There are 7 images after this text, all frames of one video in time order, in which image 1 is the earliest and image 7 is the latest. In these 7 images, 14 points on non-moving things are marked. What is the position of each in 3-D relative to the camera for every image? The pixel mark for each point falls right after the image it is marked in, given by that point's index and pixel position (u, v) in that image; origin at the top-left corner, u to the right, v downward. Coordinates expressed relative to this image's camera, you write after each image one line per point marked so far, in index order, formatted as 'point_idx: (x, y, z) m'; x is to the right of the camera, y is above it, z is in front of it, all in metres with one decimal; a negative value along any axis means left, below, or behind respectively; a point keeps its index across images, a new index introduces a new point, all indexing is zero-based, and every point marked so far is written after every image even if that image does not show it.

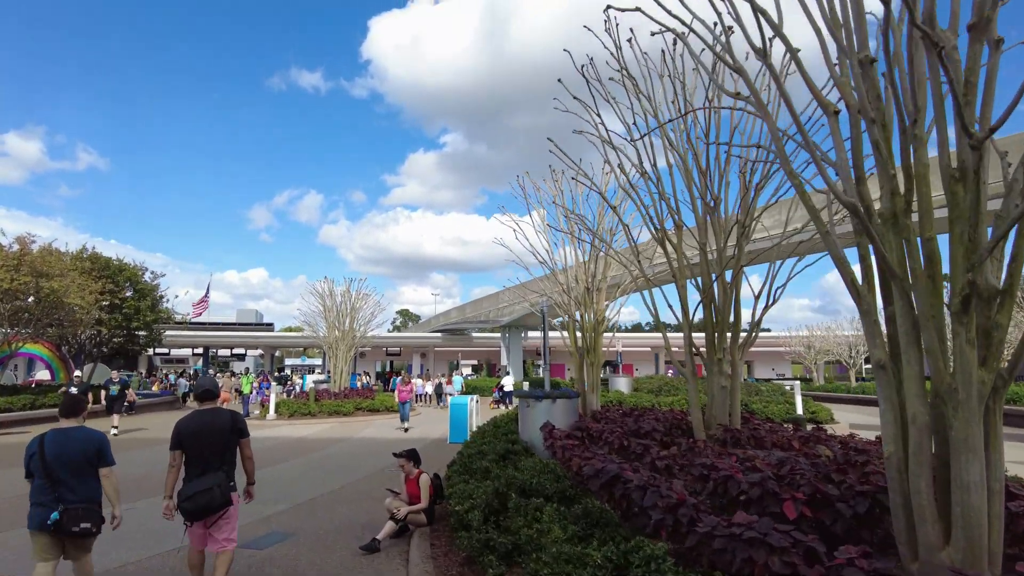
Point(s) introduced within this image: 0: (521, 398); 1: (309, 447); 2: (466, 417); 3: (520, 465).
0: (+0.1, -1.4, +8.3) m
1: (-3.7, -2.9, +12.1) m
2: (-0.9, -2.4, +12.5) m
3: (+0.1, -1.6, +5.9) m
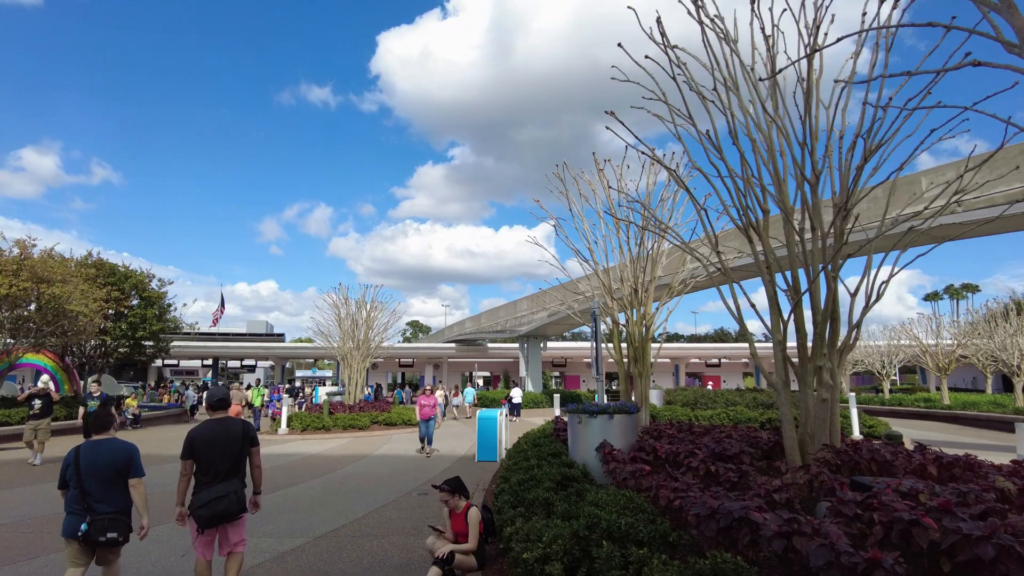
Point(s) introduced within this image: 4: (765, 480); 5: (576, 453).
0: (+0.7, -1.4, +7.3) m
1: (-3.1, -2.9, +11.1) m
2: (-0.3, -2.4, +11.4) m
3: (+0.6, -1.5, +4.9) m
4: (+1.8, -1.4, +4.7) m
5: (+0.7, -1.7, +7.0) m
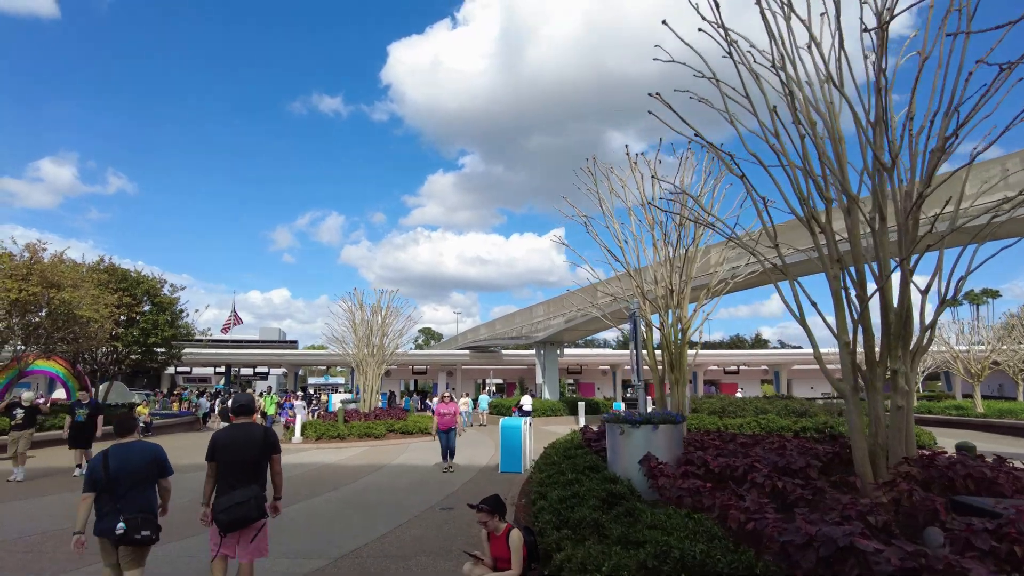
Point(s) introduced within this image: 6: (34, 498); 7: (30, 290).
0: (+1.0, -1.3, +6.7) m
1: (-2.7, -3.0, +10.6) m
2: (+0.1, -2.5, +10.9) m
3: (+0.9, -1.5, +4.3) m
4: (+2.1, -1.3, +4.1) m
5: (+1.0, -1.7, +6.5) m
6: (-6.1, -2.7, +8.5) m
7: (-11.2, 0.0, +15.5) m
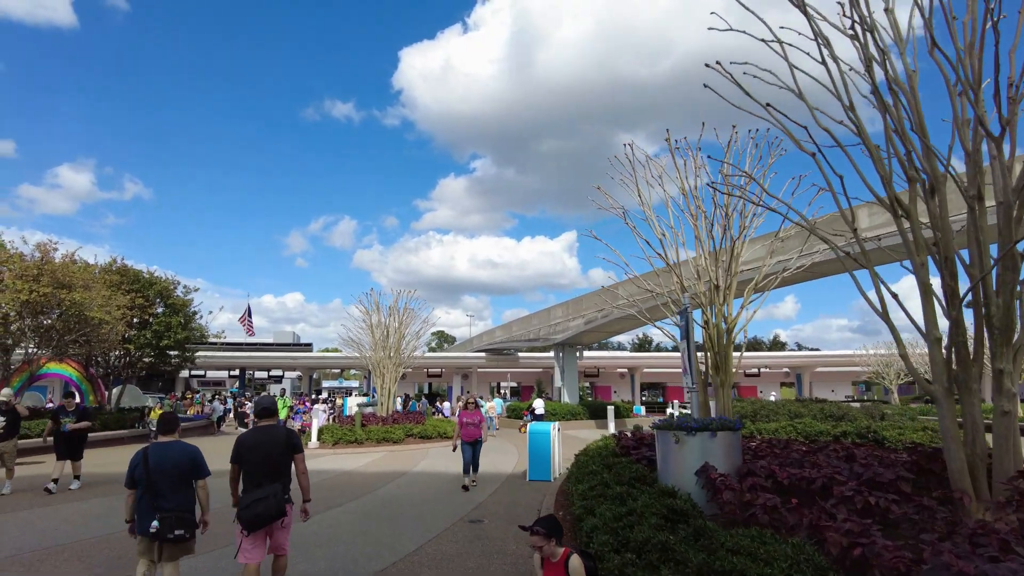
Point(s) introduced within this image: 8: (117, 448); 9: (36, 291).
0: (+1.4, -1.3, +6.1) m
1: (-2.2, -3.0, +10.0) m
2: (+0.6, -2.4, +10.3) m
3: (+1.2, -1.4, +3.7) m
4: (+2.4, -1.2, +3.5) m
5: (+1.4, -1.7, +5.9) m
6: (-5.7, -2.7, +8.0) m
7: (-10.7, -0.1, +15.1) m
8: (-9.6, -3.9, +16.2) m
9: (-10.8, -0.1, +15.1) m
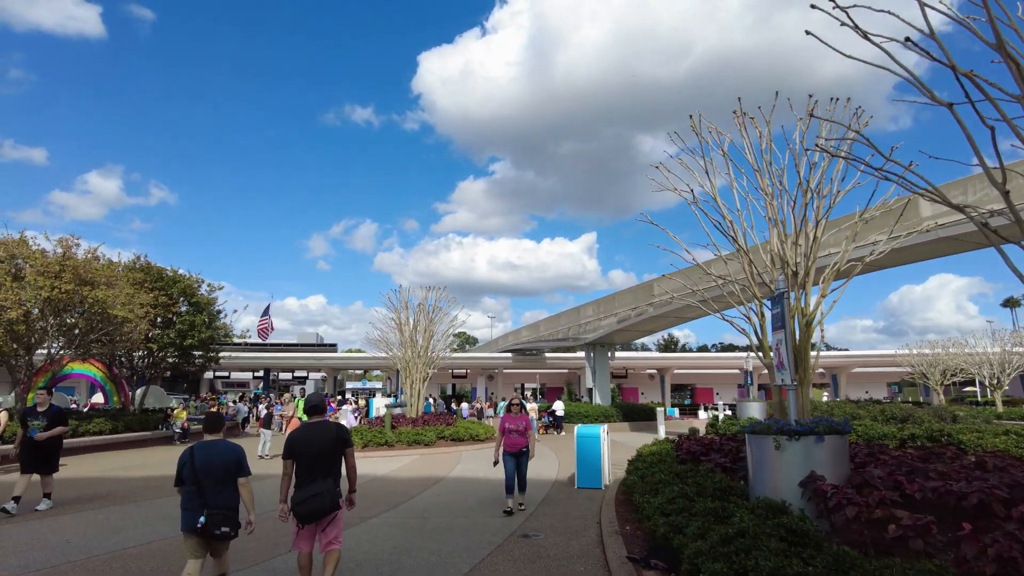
0: (+1.9, -1.1, +5.3) m
1: (-1.6, -2.8, +9.3) m
2: (+1.2, -2.3, +9.5) m
3: (+1.7, -1.3, +2.9) m
4: (+2.9, -1.1, +2.6) m
5: (+1.9, -1.5, +5.0) m
6: (-5.1, -2.6, +7.4) m
7: (-9.9, 0.0, +14.6) m
8: (-8.8, -3.8, +15.7) m
9: (-10.0, 0.0, +14.6) m
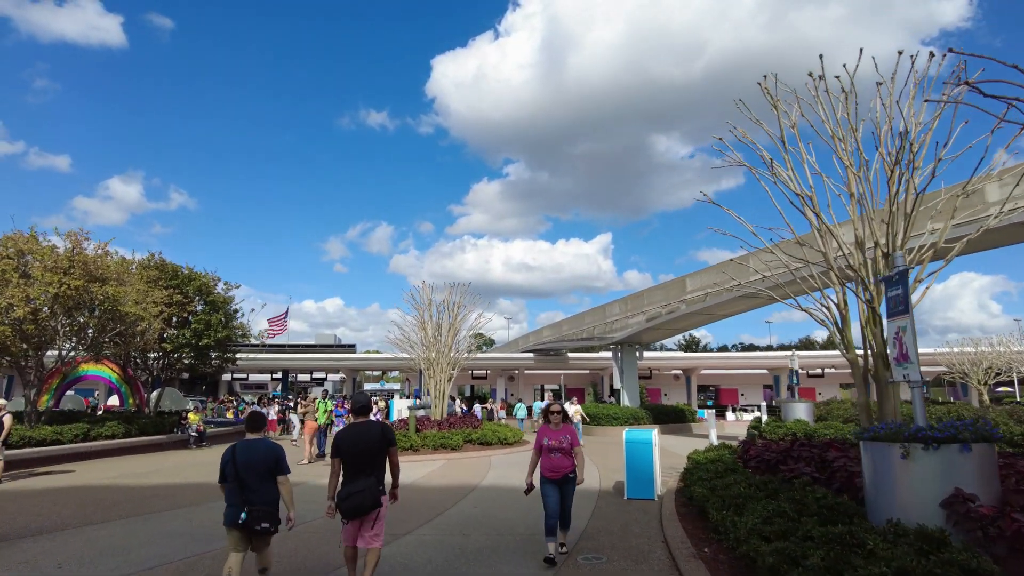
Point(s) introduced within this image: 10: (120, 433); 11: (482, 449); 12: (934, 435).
0: (+2.3, -1.0, +4.3) m
1: (-1.0, -2.7, +8.4) m
2: (+1.8, -2.2, +8.5) m
3: (+2.0, -1.1, +1.9) m
4: (+3.2, -0.9, +1.7) m
5: (+2.4, -1.4, +4.1) m
6: (-4.6, -2.5, +6.6) m
7: (-9.2, +0.1, +14.0) m
8: (-8.0, -3.8, +15.0) m
9: (-9.3, +0.1, +14.0) m
10: (-8.8, -3.3, +15.0) m
11: (-0.7, -3.6, +14.9) m
12: (+2.5, -0.9, +4.0) m
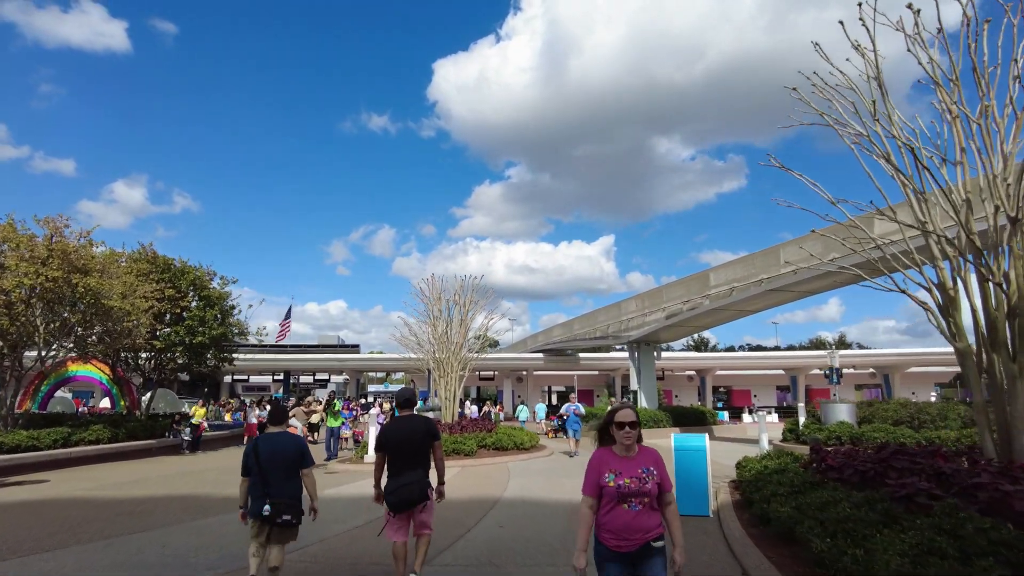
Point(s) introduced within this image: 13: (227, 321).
0: (+2.6, -0.8, +3.1) m
1: (-0.7, -2.5, +7.2) m
2: (+2.1, -2.0, +7.3) m
3: (+2.4, -0.9, +0.7) m
4: (+3.6, -0.7, +0.5) m
5: (+2.7, -1.1, +2.9) m
6: (-4.3, -2.3, +5.5) m
7: (-8.8, +0.2, +12.8) m
8: (-7.7, -3.6, +13.9) m
9: (-9.0, +0.2, +12.8) m
10: (-8.4, -3.1, +13.8) m
11: (-0.3, -3.4, +13.7) m
12: (+2.8, -0.7, +2.8) m
13: (-8.4, -1.0, +19.6) m
